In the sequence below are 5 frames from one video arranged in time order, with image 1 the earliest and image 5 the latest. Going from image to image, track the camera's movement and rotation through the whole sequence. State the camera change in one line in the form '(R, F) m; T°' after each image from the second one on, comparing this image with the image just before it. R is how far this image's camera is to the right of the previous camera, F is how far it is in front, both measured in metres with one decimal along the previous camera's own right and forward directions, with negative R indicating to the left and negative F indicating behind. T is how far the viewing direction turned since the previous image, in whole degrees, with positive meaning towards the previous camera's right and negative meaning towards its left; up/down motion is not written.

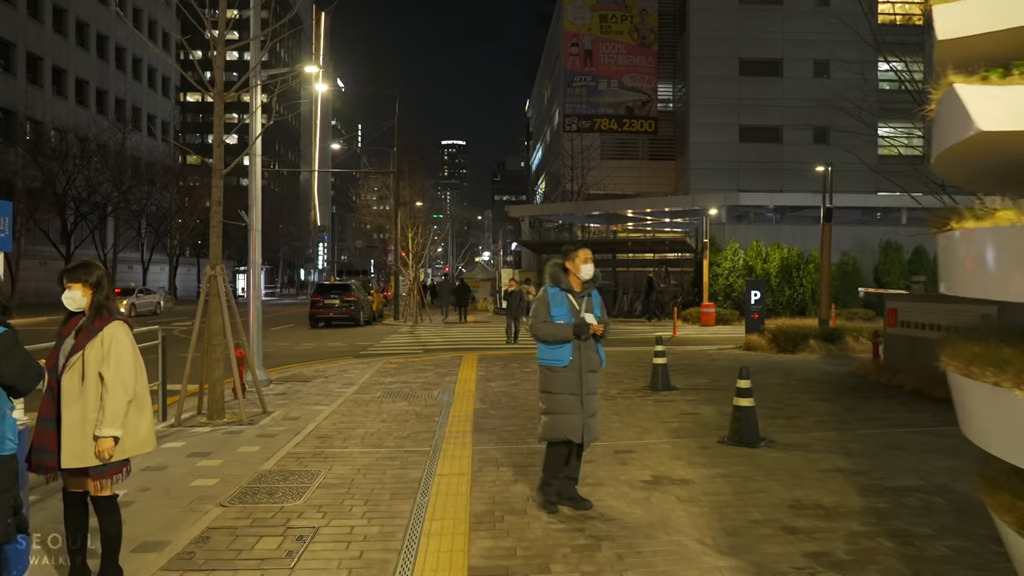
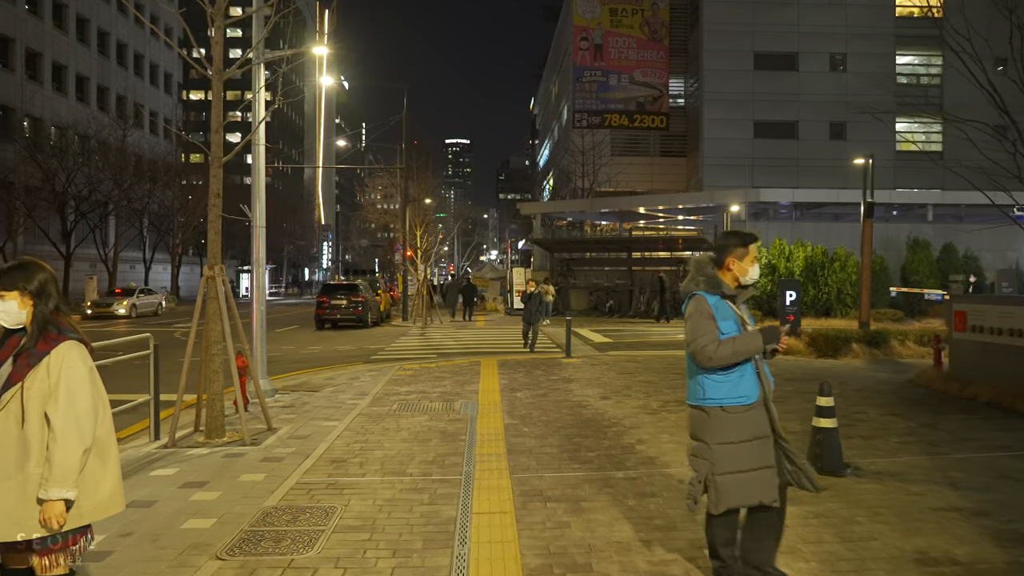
(-0.3, +1.1) m; 0°
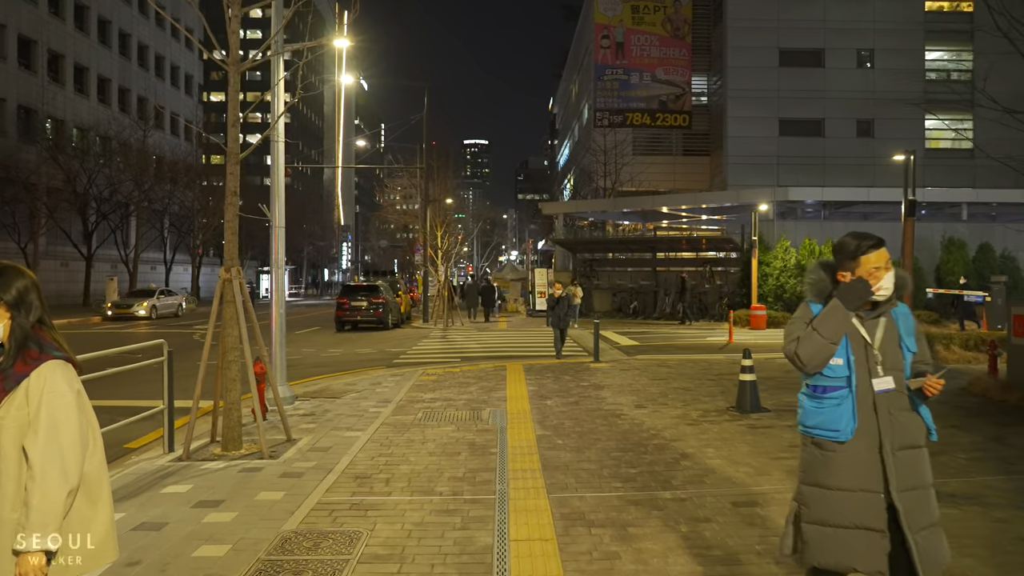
(-0.2, +0.5) m; -1°
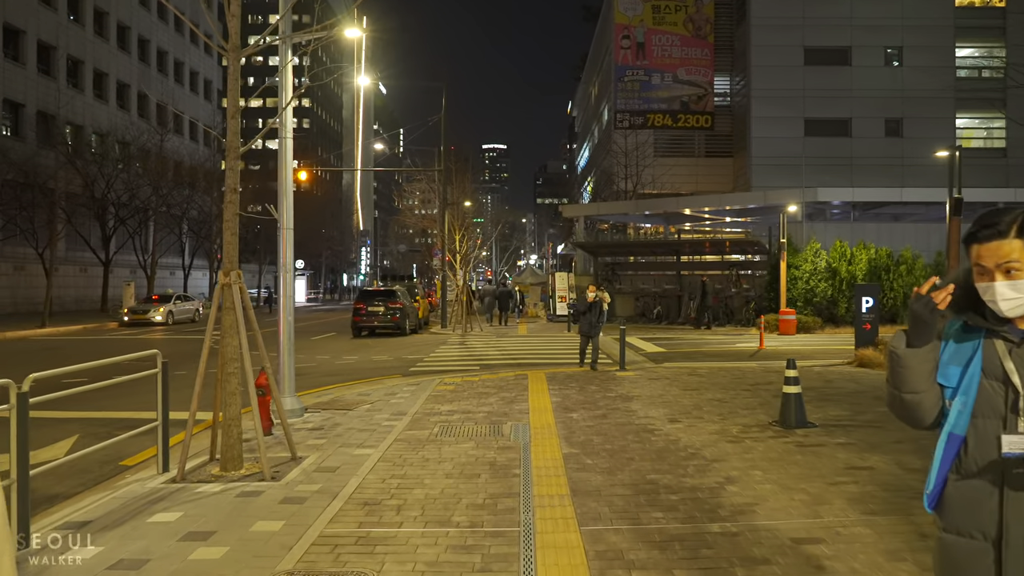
(0.0, +0.7) m; -1°
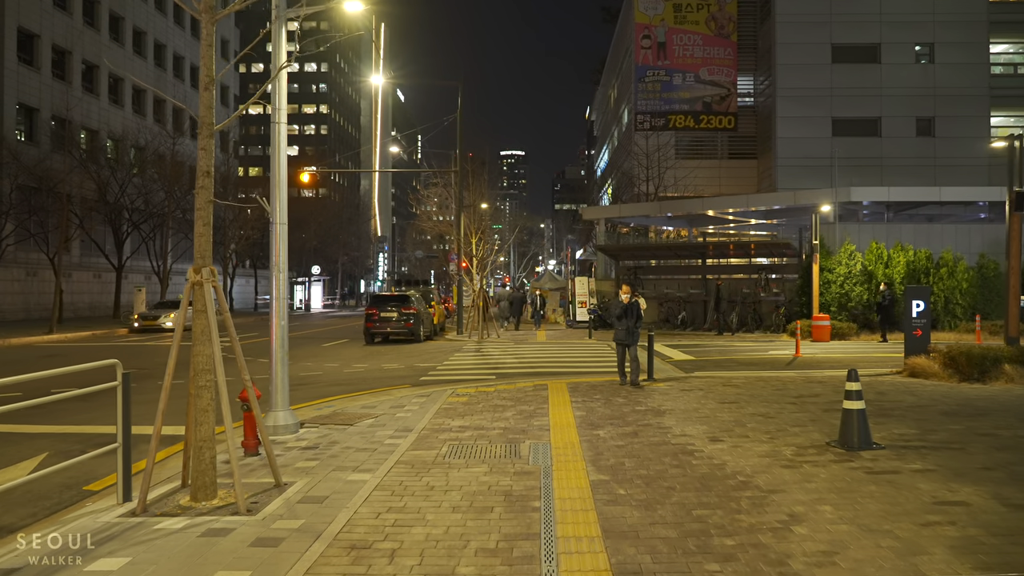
(0.0, +1.1) m; -1°
